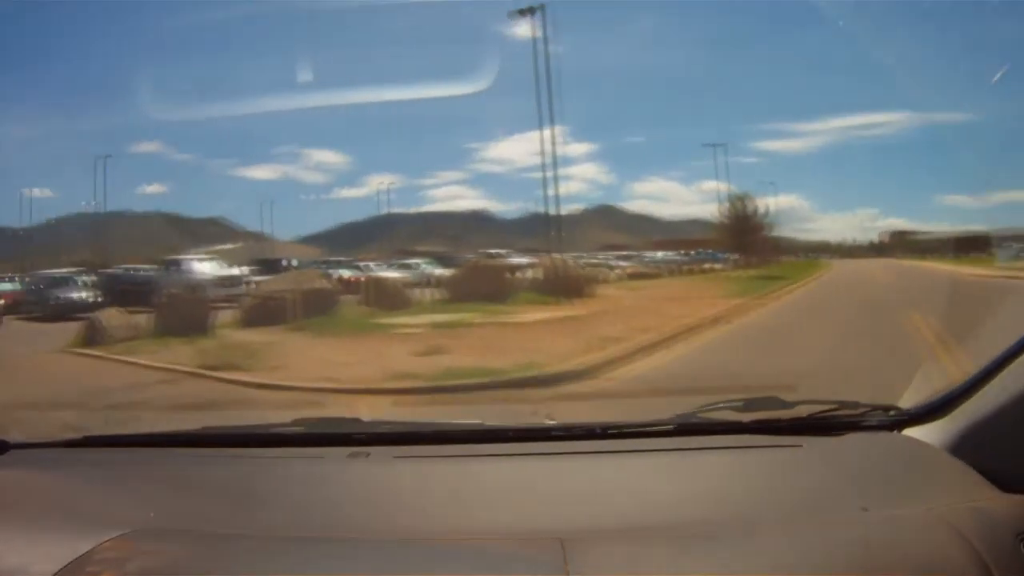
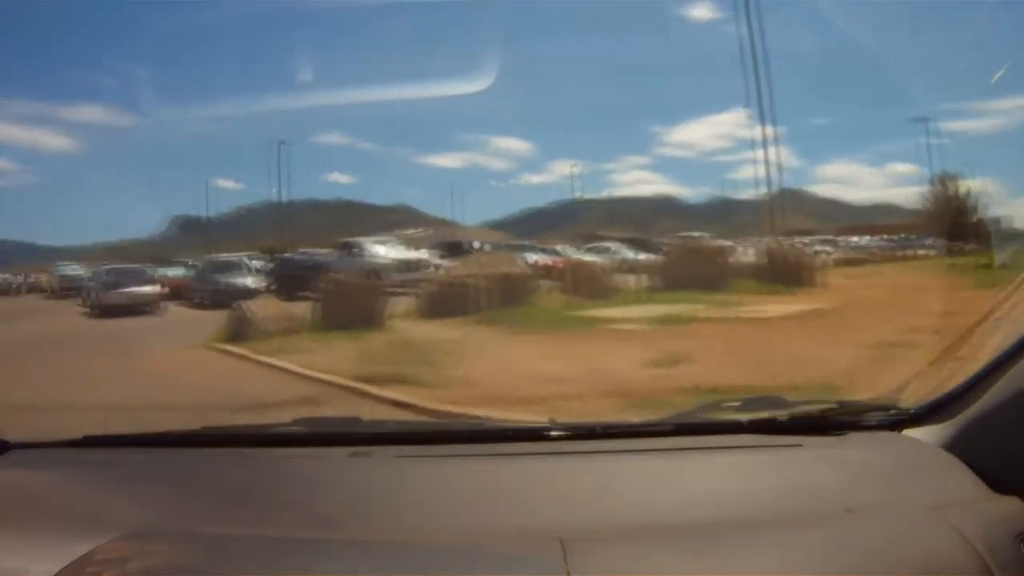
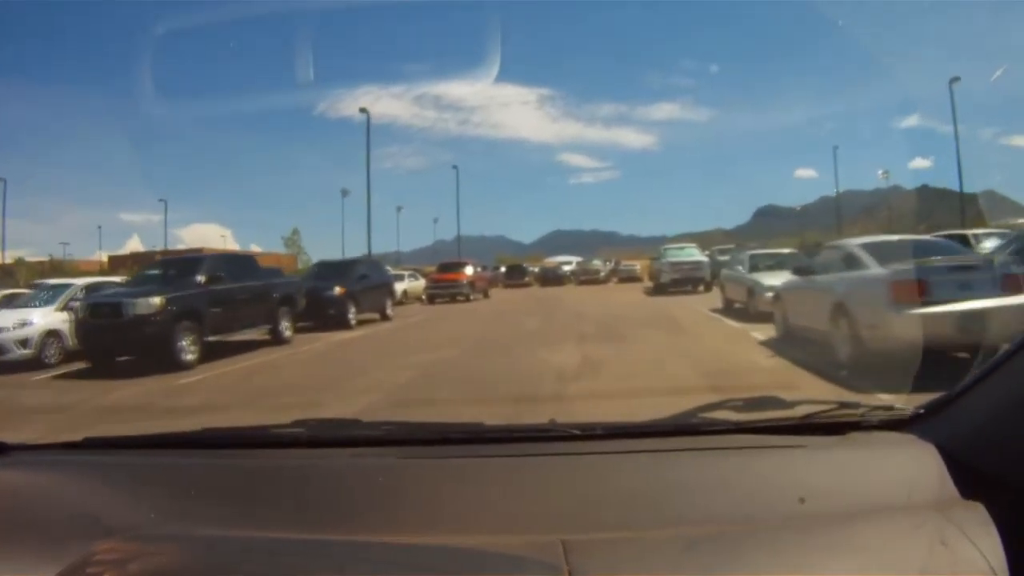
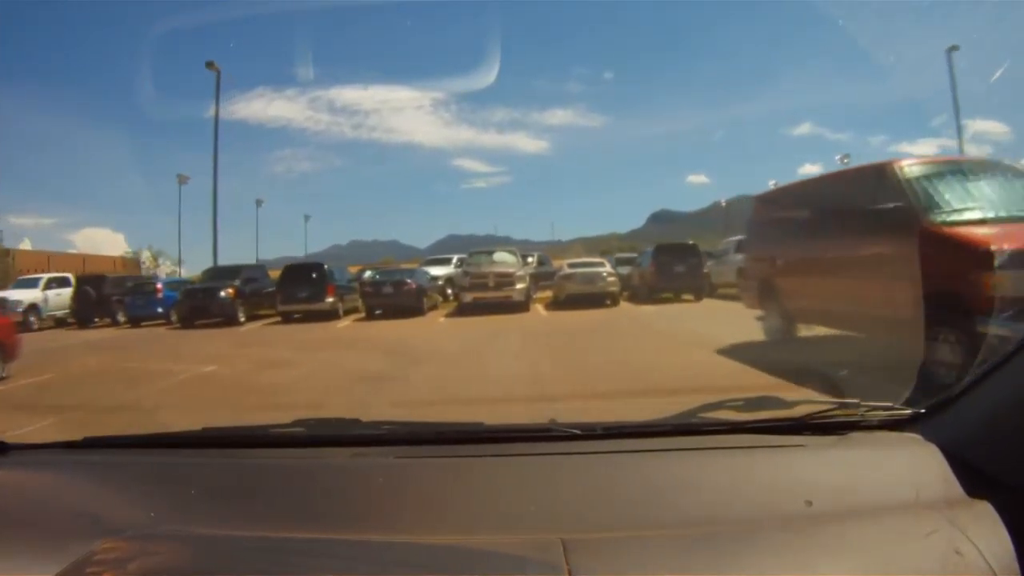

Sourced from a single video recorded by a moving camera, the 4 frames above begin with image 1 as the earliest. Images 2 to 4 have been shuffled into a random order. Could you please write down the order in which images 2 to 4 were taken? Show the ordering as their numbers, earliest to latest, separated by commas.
2, 3, 4
